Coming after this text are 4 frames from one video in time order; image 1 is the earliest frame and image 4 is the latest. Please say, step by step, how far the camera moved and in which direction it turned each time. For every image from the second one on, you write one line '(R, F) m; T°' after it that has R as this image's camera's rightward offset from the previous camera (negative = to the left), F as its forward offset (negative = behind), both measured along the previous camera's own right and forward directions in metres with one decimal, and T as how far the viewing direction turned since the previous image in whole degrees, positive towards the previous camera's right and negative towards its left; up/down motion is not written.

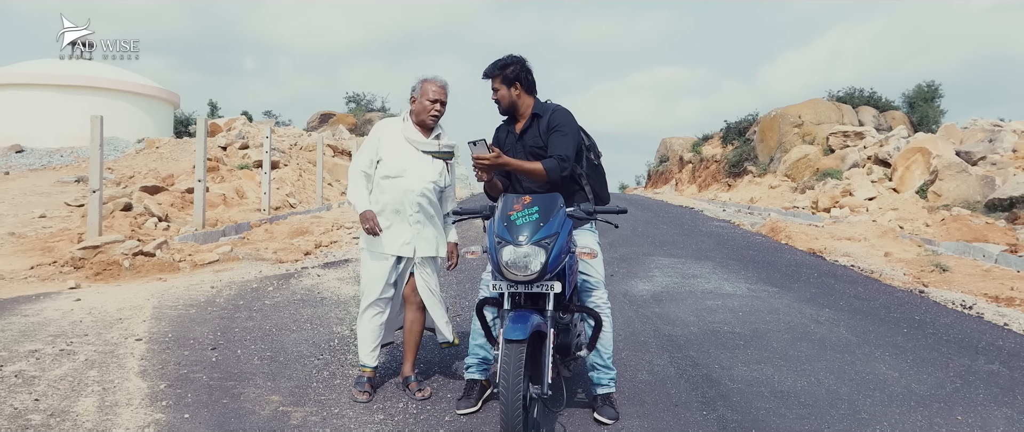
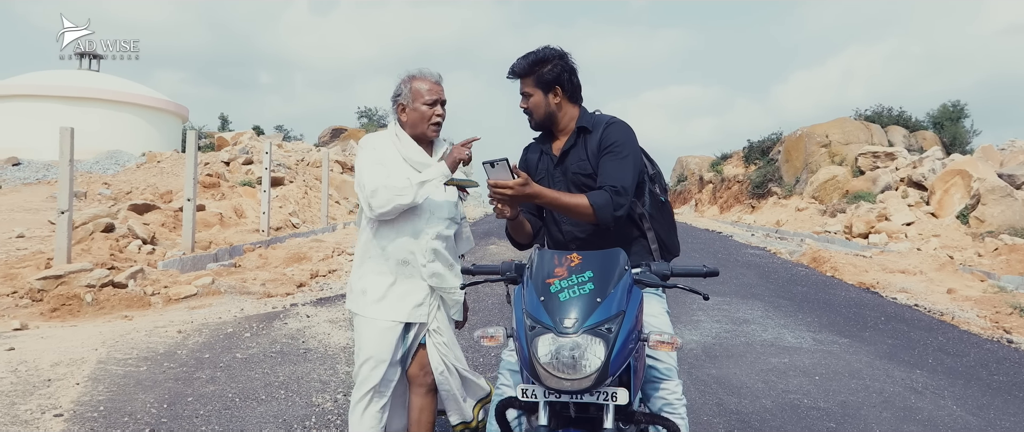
(-0.1, +1.2) m; -1°
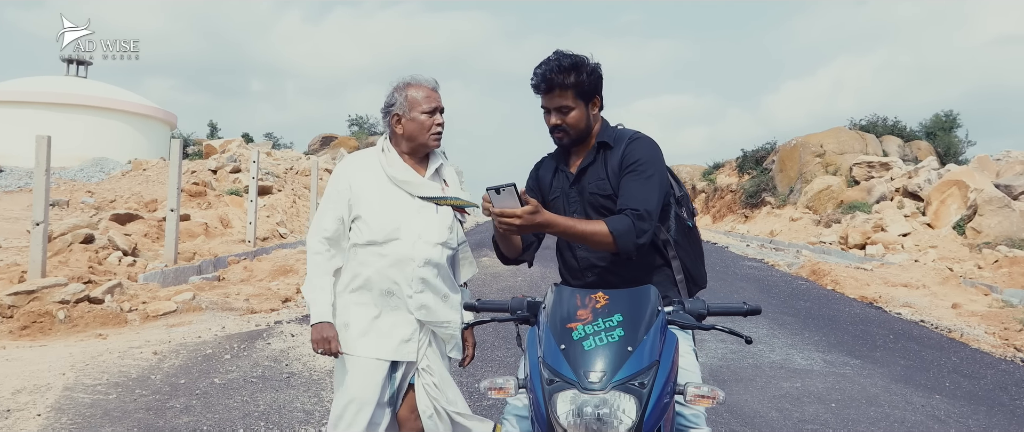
(-0.1, +0.3) m; +1°
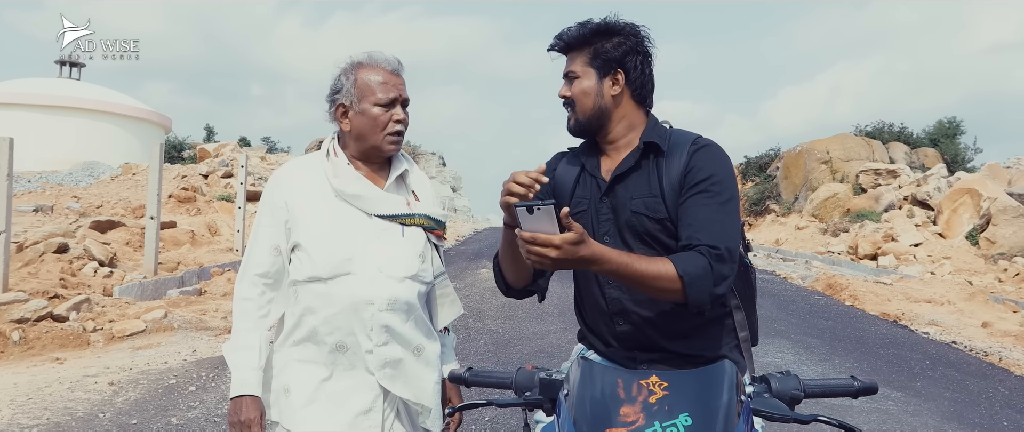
(0.0, +0.7) m; 0°
